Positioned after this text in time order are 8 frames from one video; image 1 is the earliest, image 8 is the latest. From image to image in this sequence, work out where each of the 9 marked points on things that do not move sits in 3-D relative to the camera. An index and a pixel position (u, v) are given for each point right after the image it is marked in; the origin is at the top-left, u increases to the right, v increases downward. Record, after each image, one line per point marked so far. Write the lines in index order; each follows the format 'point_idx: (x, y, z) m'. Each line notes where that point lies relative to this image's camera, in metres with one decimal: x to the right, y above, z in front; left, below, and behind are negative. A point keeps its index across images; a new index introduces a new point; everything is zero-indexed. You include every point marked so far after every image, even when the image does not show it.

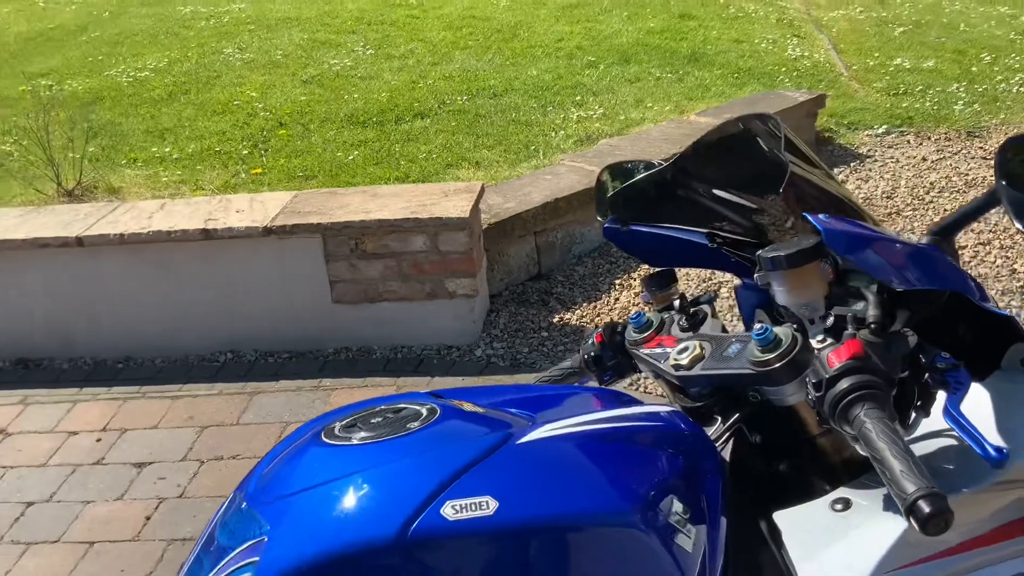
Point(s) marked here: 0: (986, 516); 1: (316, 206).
0: (+0.7, -0.3, +1.4) m
1: (-0.9, +0.4, +4.4) m
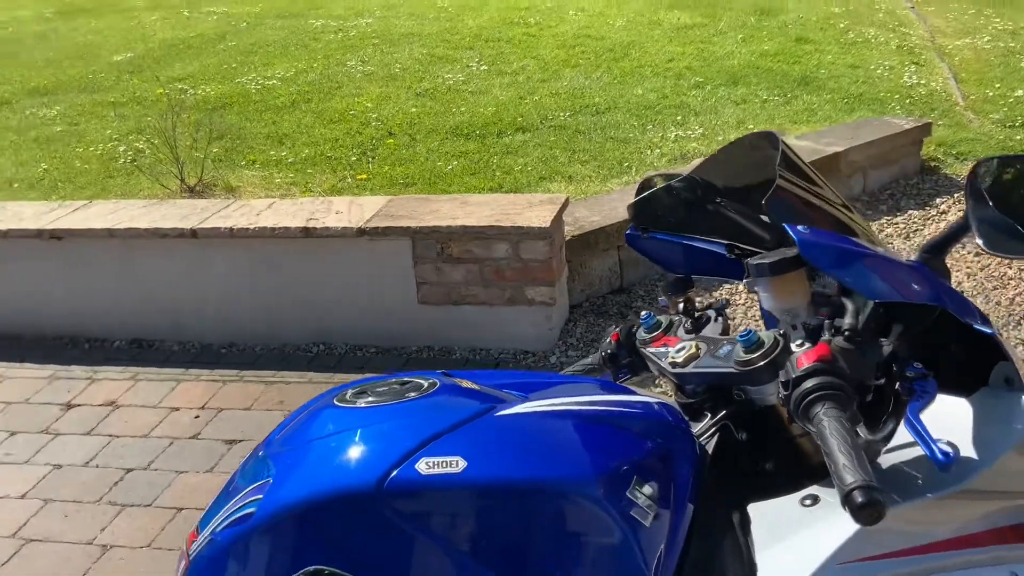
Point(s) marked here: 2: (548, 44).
0: (+0.7, -0.3, +1.4) m
1: (-0.5, +0.4, +4.7) m
2: (+0.4, +2.6, +10.0) m
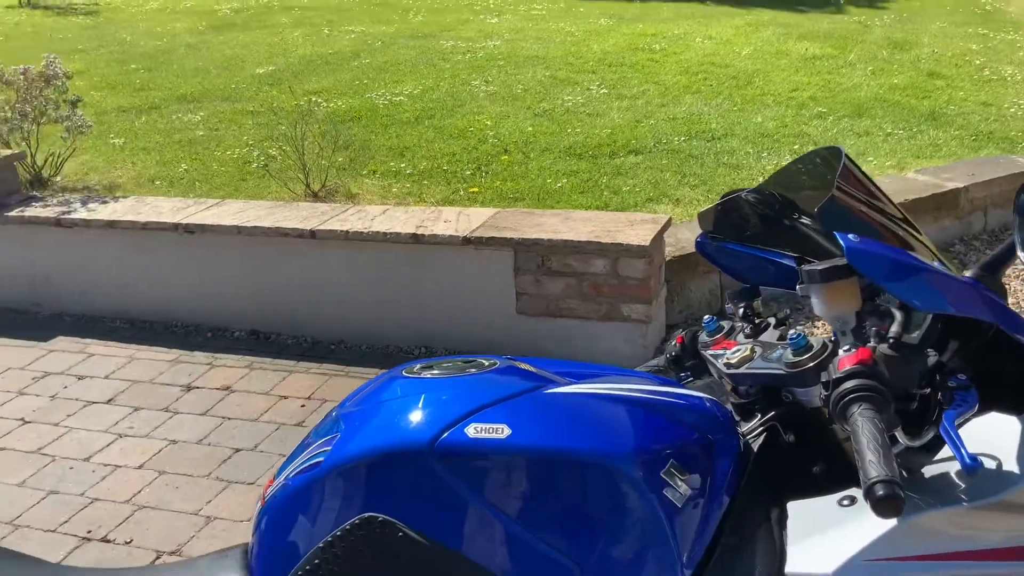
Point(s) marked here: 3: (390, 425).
0: (+0.7, -0.4, +1.4) m
1: (0.0, +0.3, +4.8) m
2: (+1.7, +2.3, +10.0) m
3: (-0.2, -0.2, +1.4) m
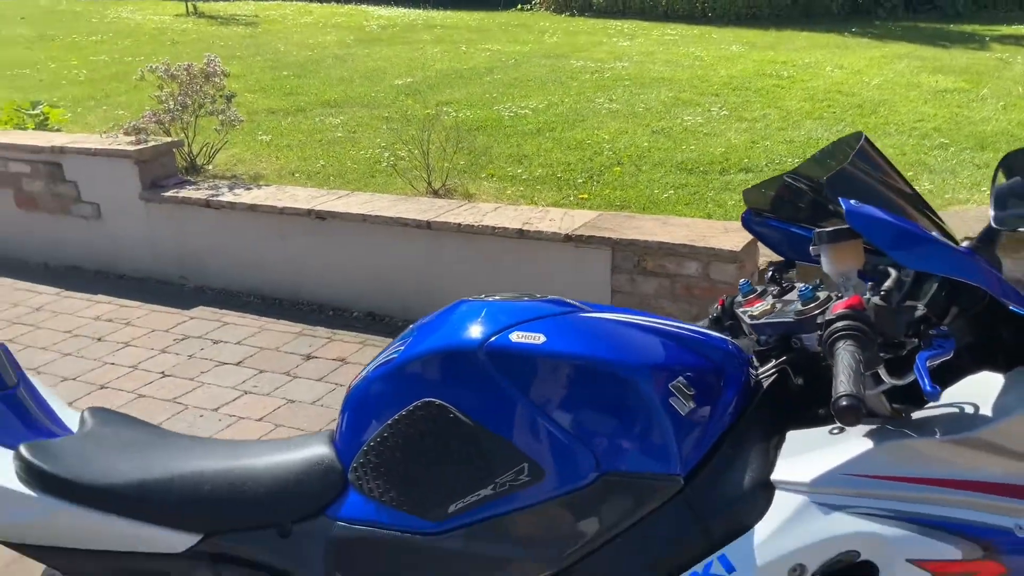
0: (+0.8, -0.3, +1.6) m
1: (+0.5, +0.3, +5.1) m
2: (+3.0, +2.0, +10.1) m
3: (-0.1, -0.1, +1.7) m
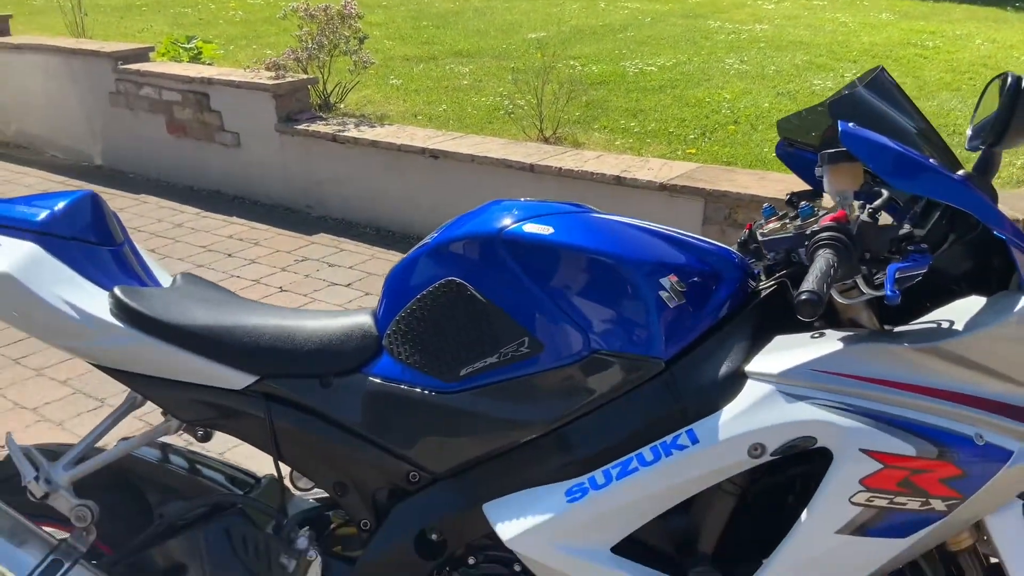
0: (+0.8, -0.1, +1.8) m
1: (+1.1, +0.6, +5.2) m
2: (+4.3, +2.2, +9.7) m
3: (-0.1, +0.1, +2.0) m
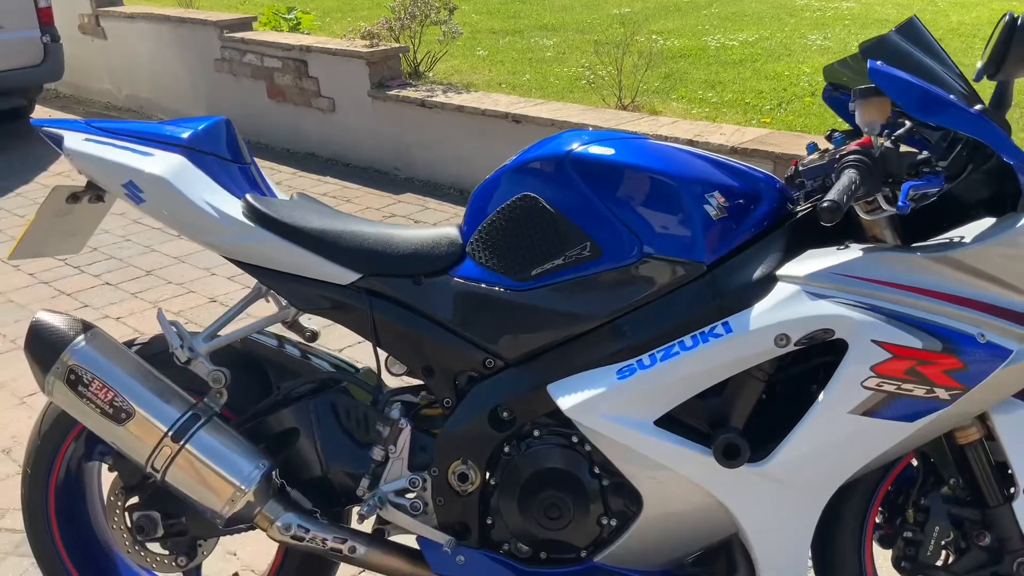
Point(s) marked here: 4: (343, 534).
0: (+0.9, 0.0, +2.0) m
1: (+1.5, +0.8, +5.4) m
2: (+5.2, +2.4, +9.6) m
3: (+0.1, +0.3, +2.3) m
4: (-0.4, -0.6, +2.3) m
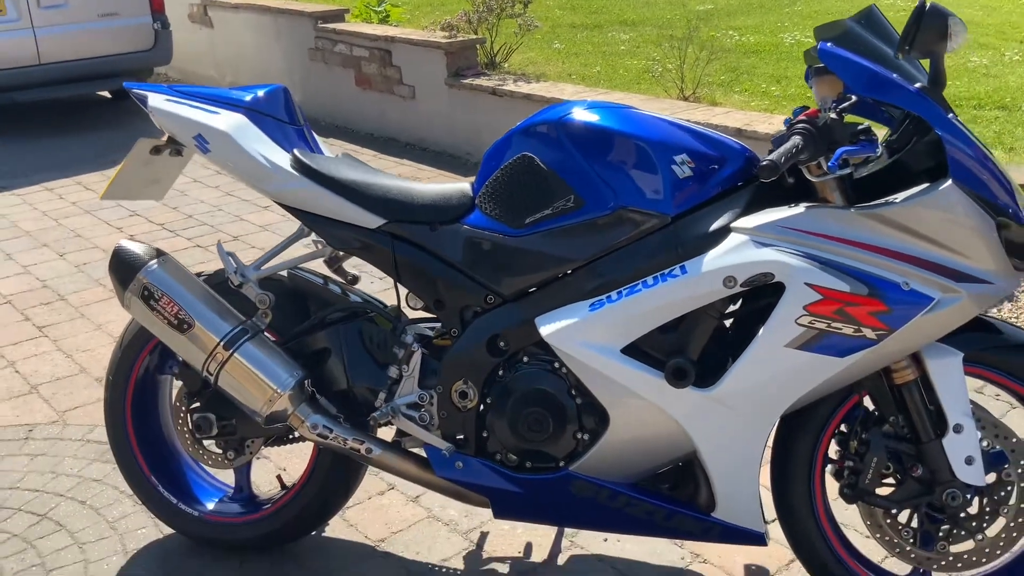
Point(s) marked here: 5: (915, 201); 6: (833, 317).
0: (+0.9, +0.1, +2.3) m
1: (+1.8, +0.9, +5.6) m
2: (+6.0, +2.4, +9.5) m
3: (+0.1, +0.5, +2.7) m
4: (-0.4, -0.4, +2.7) m
5: (+1.0, +0.2, +2.3) m
6: (+0.8, -0.1, +2.4) m
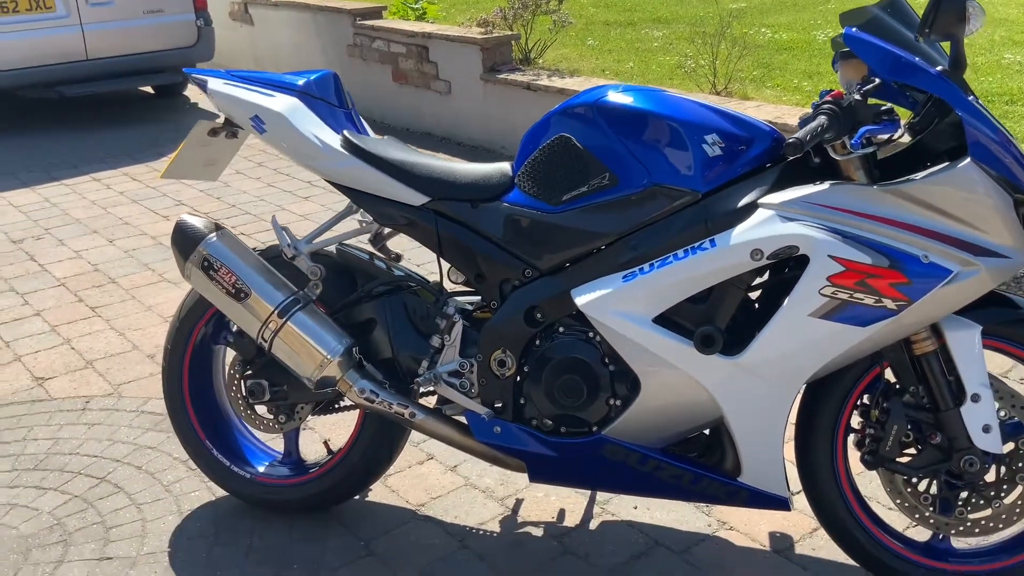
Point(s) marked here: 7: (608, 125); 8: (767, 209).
0: (+1.0, +0.2, +2.5) m
1: (+2.0, +1.0, +5.7) m
2: (+6.3, +2.4, +9.4) m
3: (+0.2, +0.6, +2.8) m
4: (-0.3, -0.3, +2.9) m
5: (+1.1, +0.3, +2.4) m
6: (+0.9, 0.0, +2.5) m
7: (+0.3, +0.5, +2.7) m
8: (+0.7, +0.2, +2.6) m
